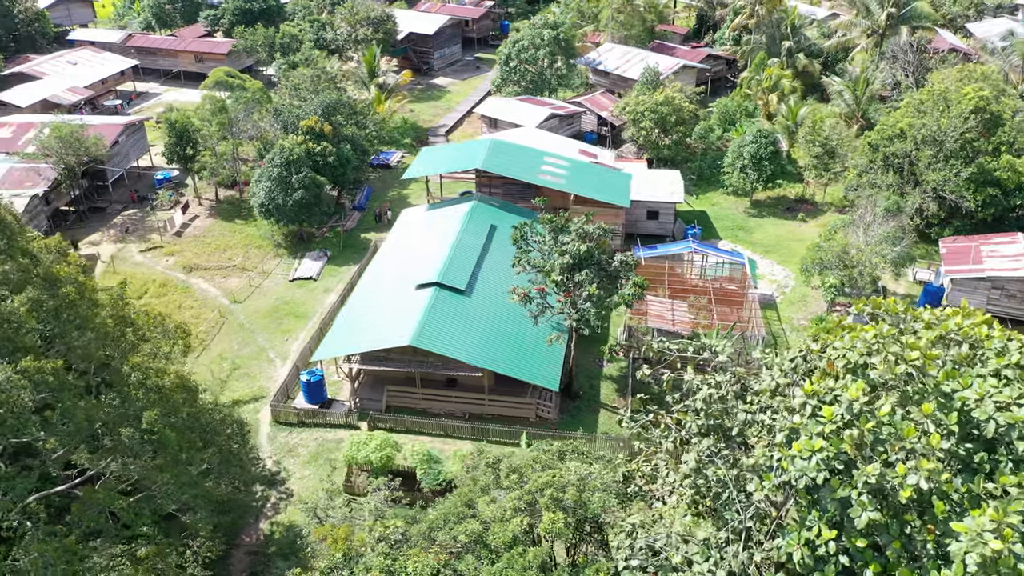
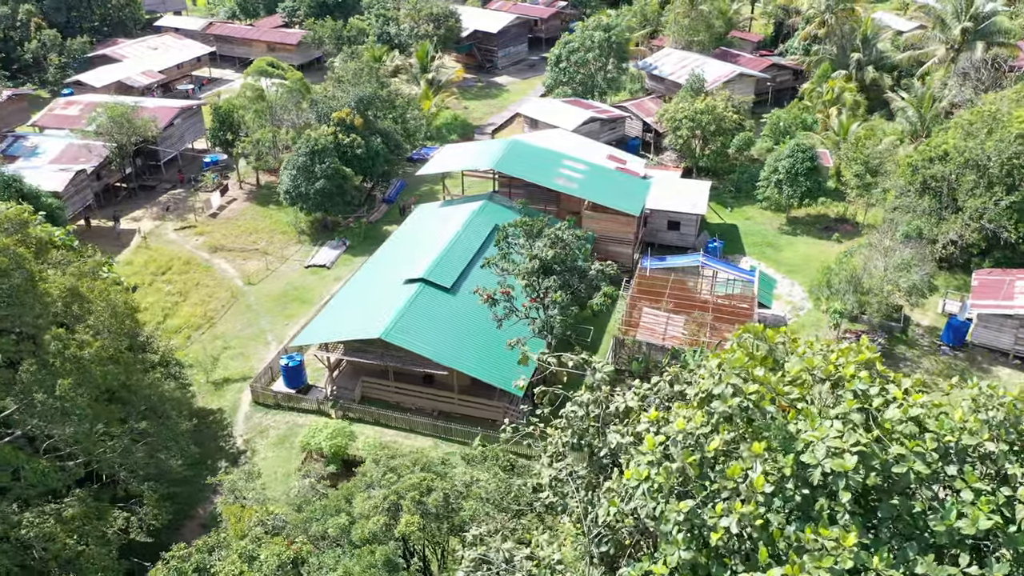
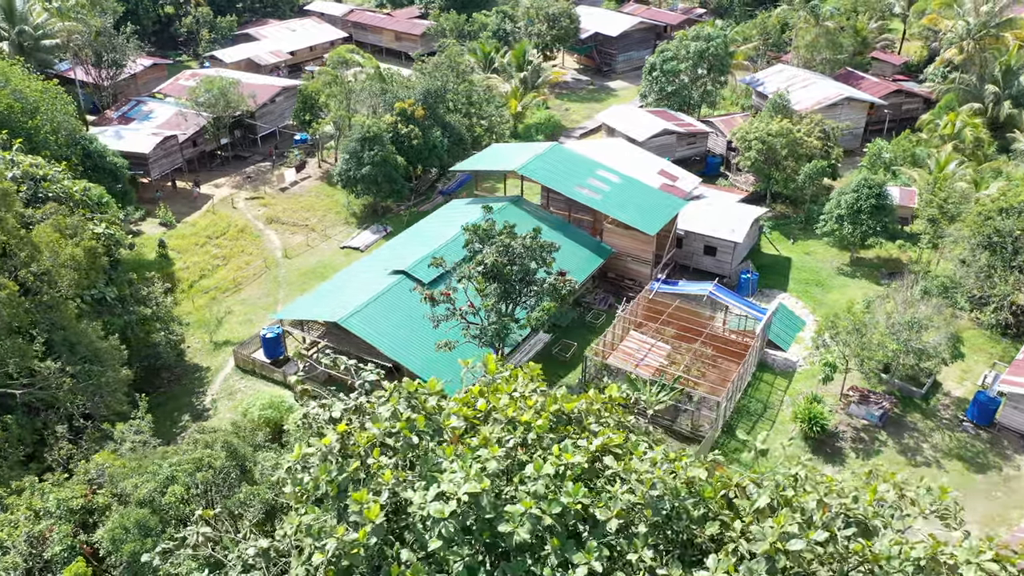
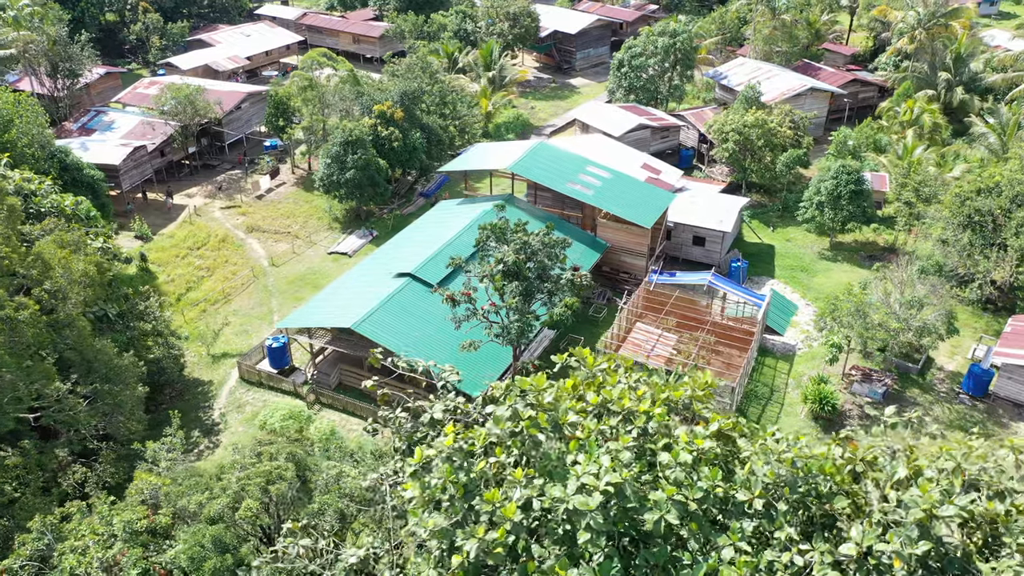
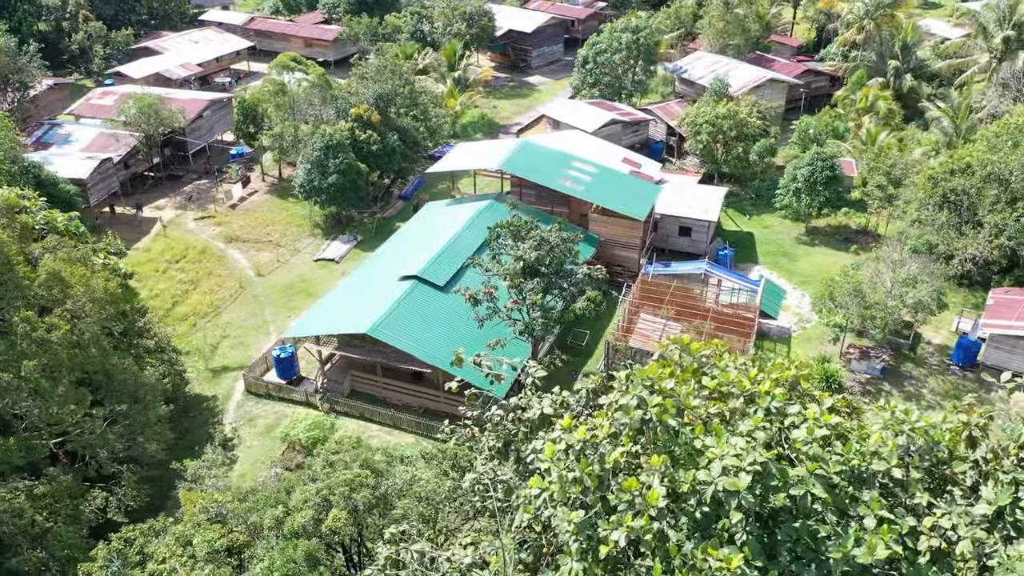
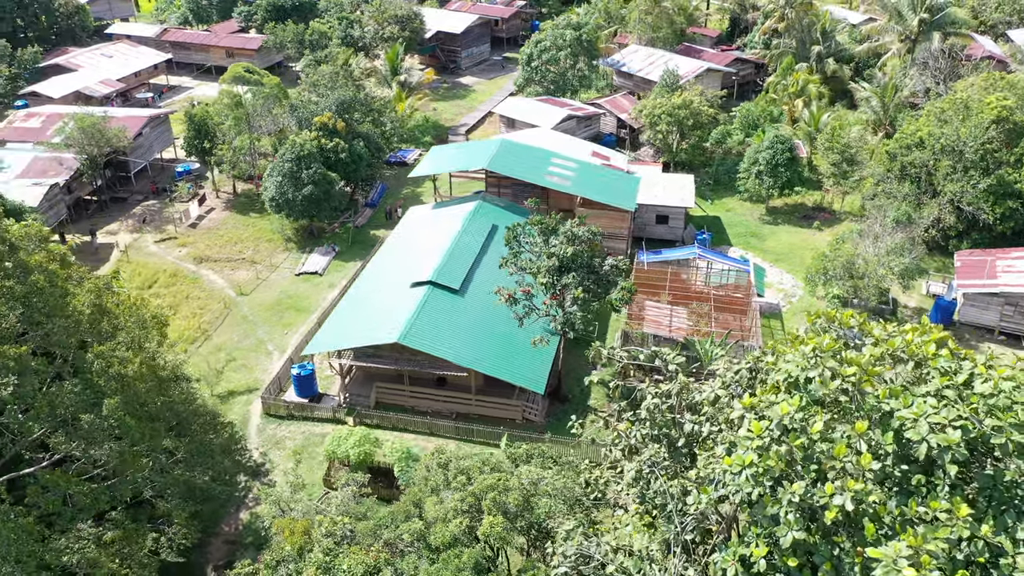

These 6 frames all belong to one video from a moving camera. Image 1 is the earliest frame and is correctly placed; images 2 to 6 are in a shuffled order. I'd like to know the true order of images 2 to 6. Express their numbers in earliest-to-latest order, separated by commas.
6, 2, 5, 4, 3
